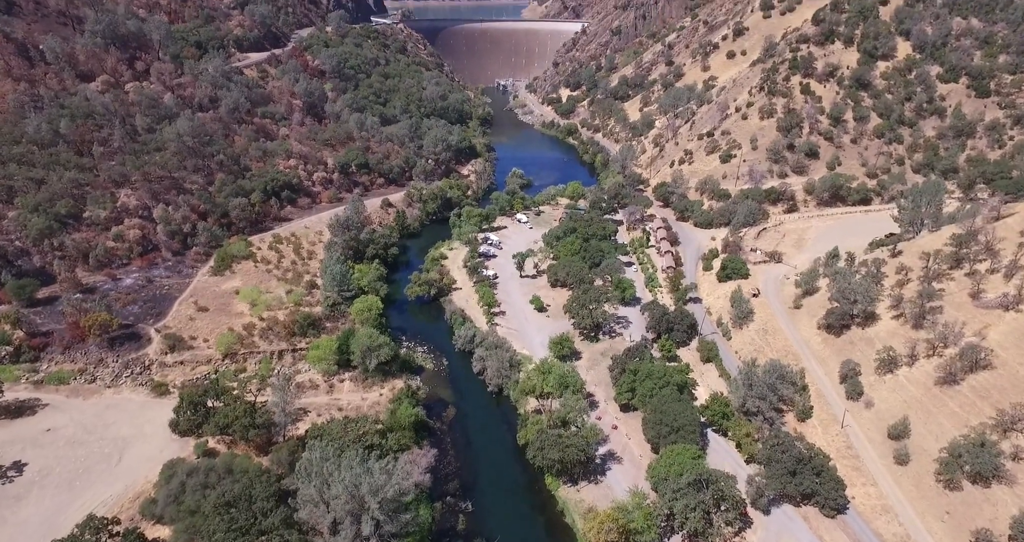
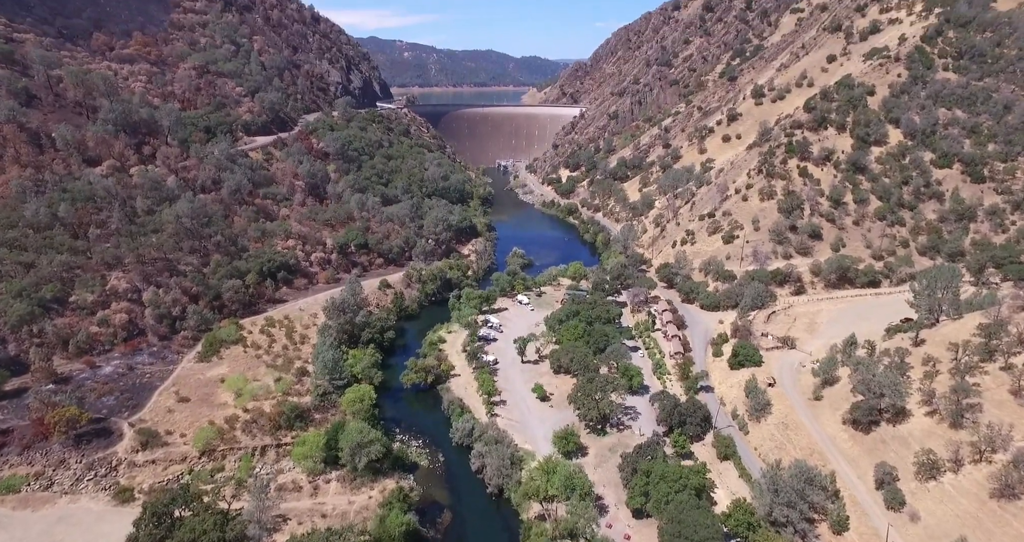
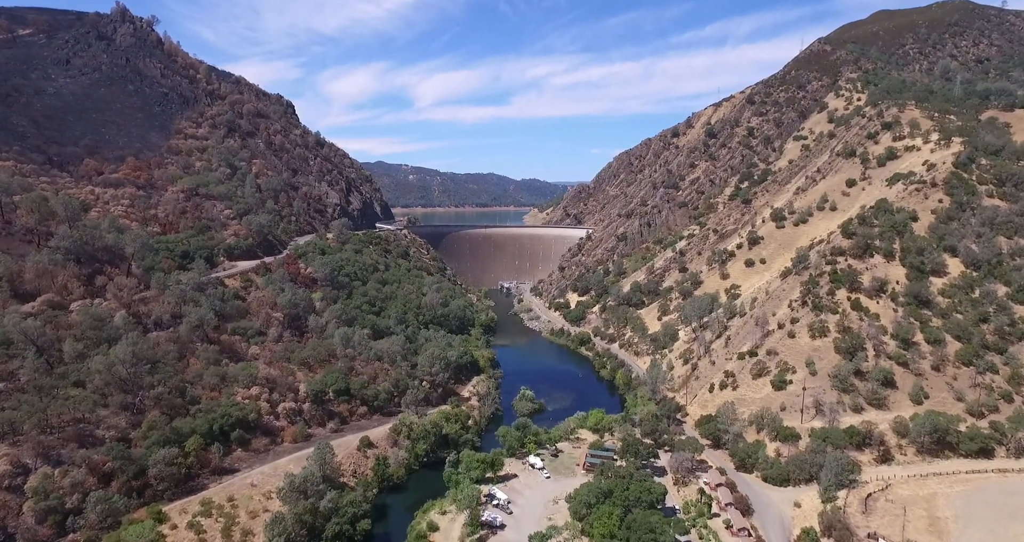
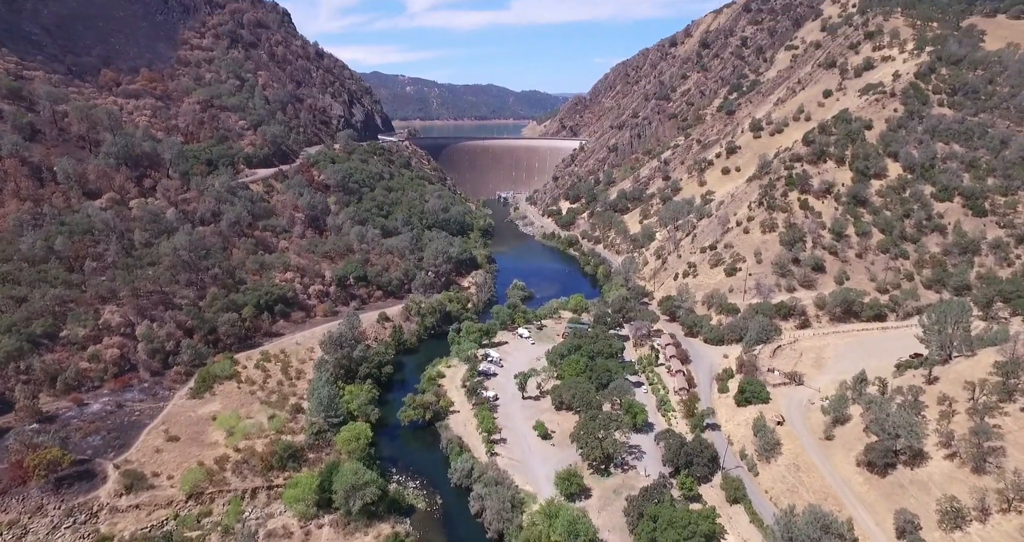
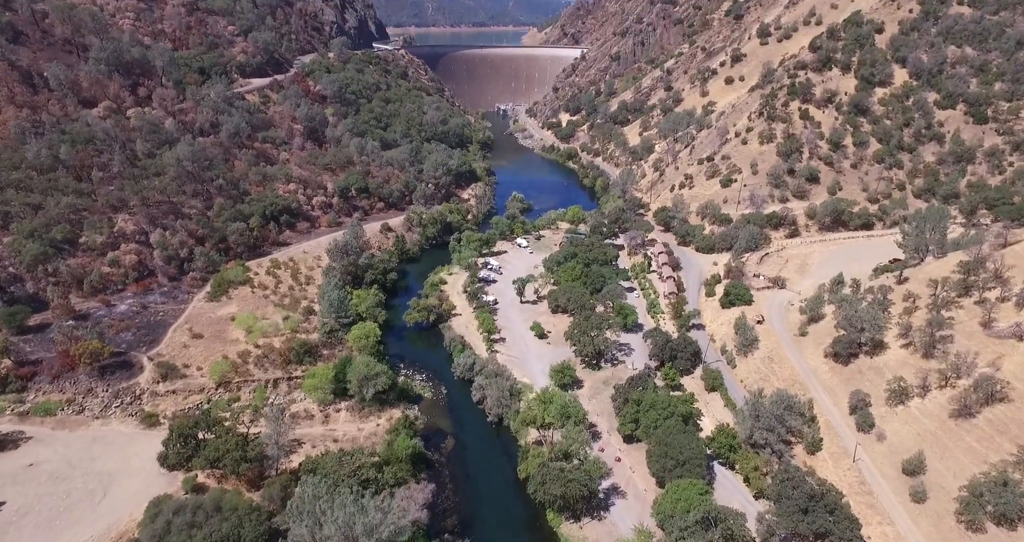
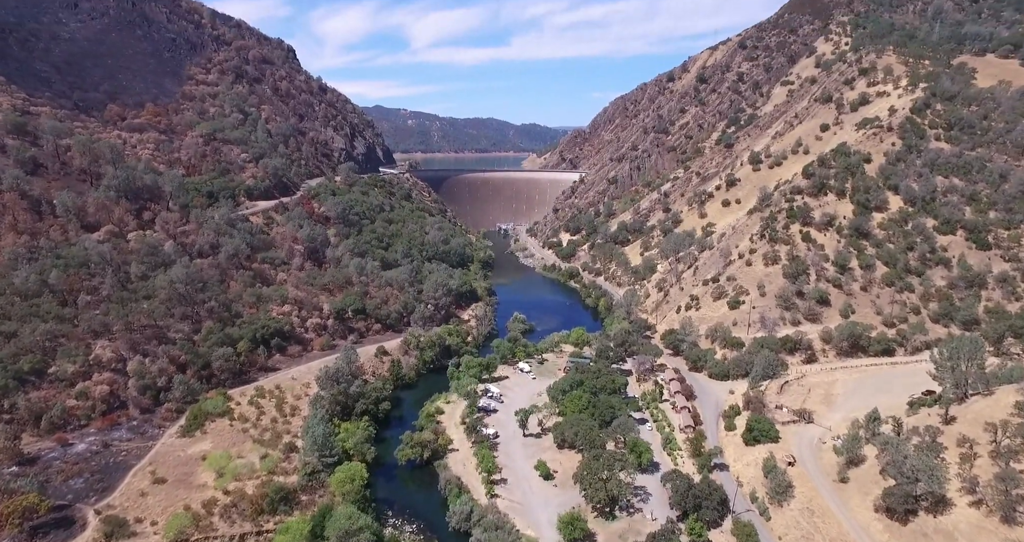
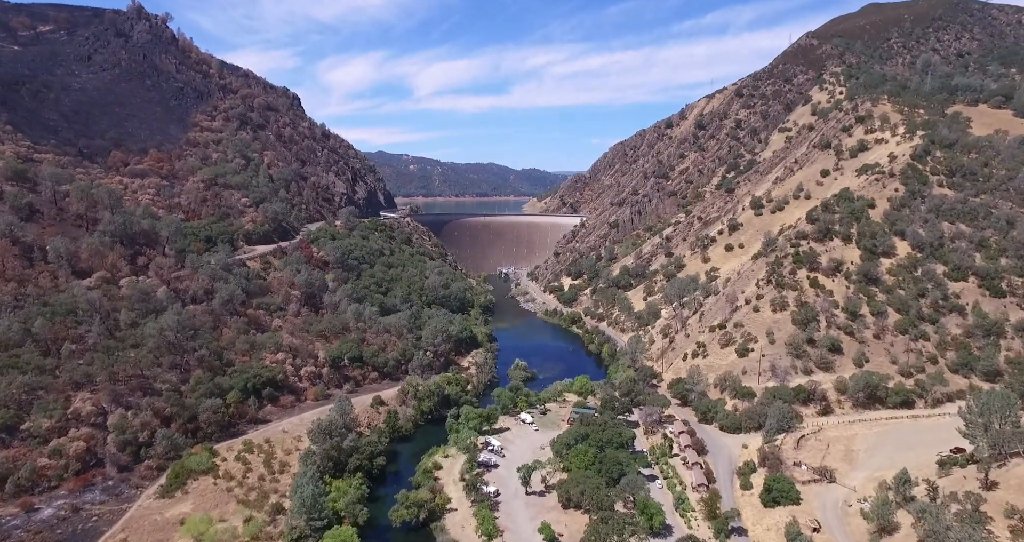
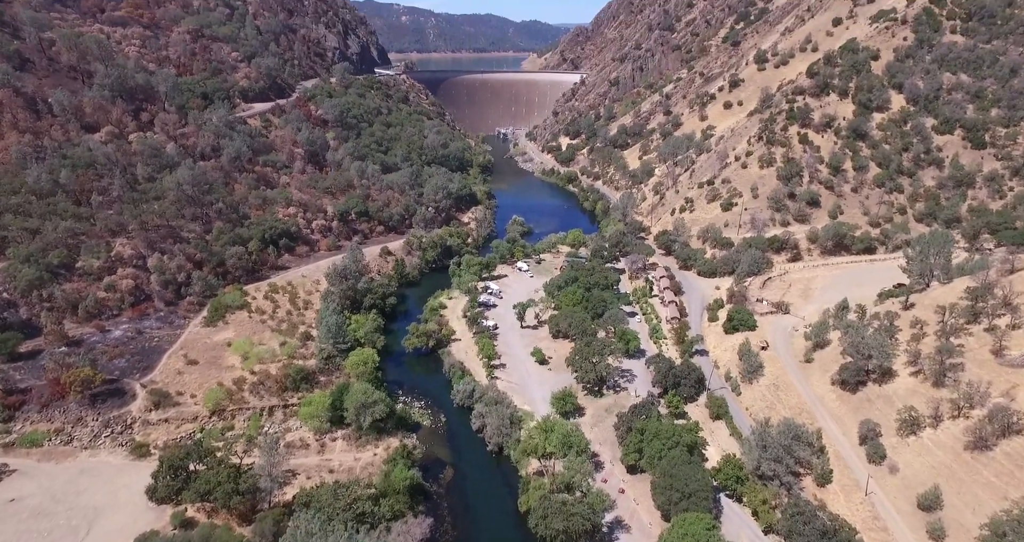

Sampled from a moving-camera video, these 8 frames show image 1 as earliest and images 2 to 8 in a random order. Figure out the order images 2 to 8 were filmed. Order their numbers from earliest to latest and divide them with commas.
5, 8, 2, 4, 6, 7, 3
